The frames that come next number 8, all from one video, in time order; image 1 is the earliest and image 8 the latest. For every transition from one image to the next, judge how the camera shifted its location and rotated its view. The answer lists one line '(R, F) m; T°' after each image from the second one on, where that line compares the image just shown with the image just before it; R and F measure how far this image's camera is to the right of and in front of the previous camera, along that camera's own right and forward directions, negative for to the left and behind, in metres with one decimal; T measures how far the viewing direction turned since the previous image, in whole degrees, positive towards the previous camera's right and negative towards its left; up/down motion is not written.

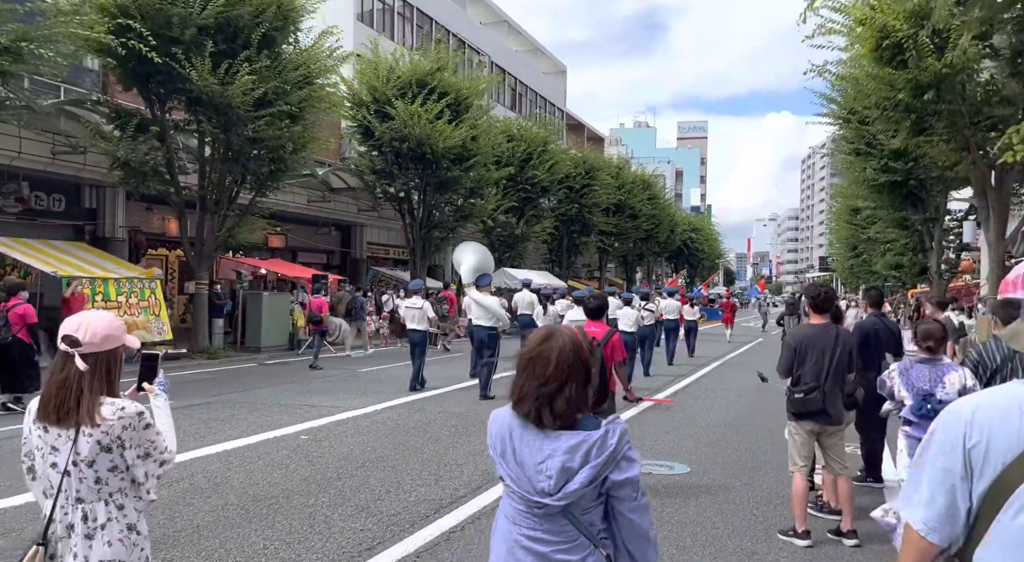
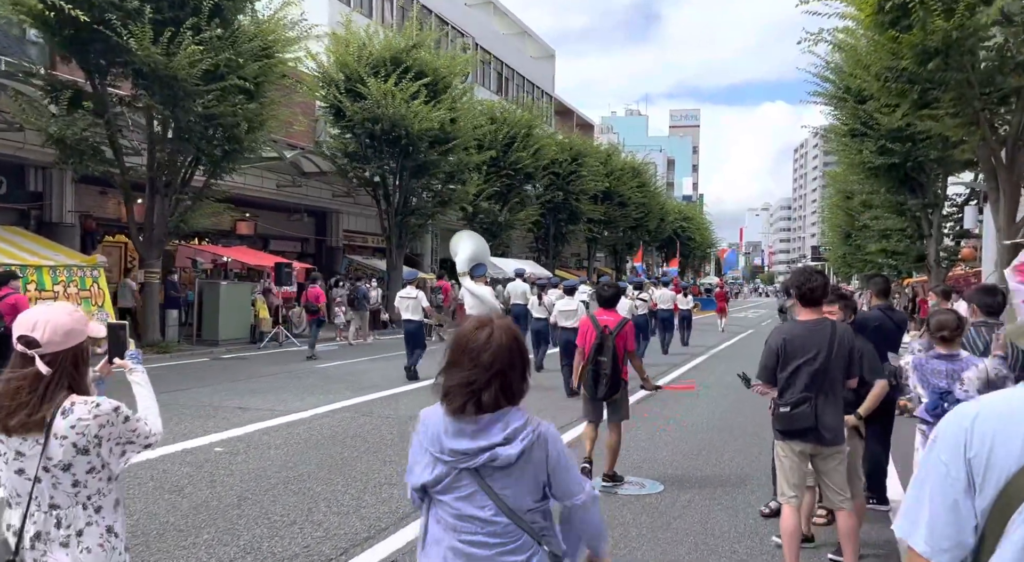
(+0.4, +1.2) m; 0°
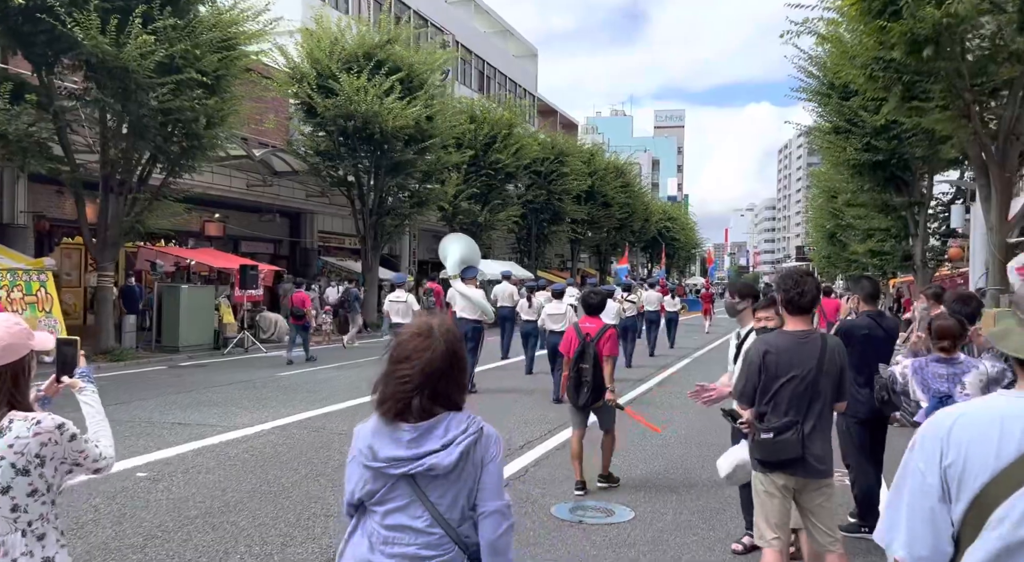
(+0.2, +0.7) m; +1°
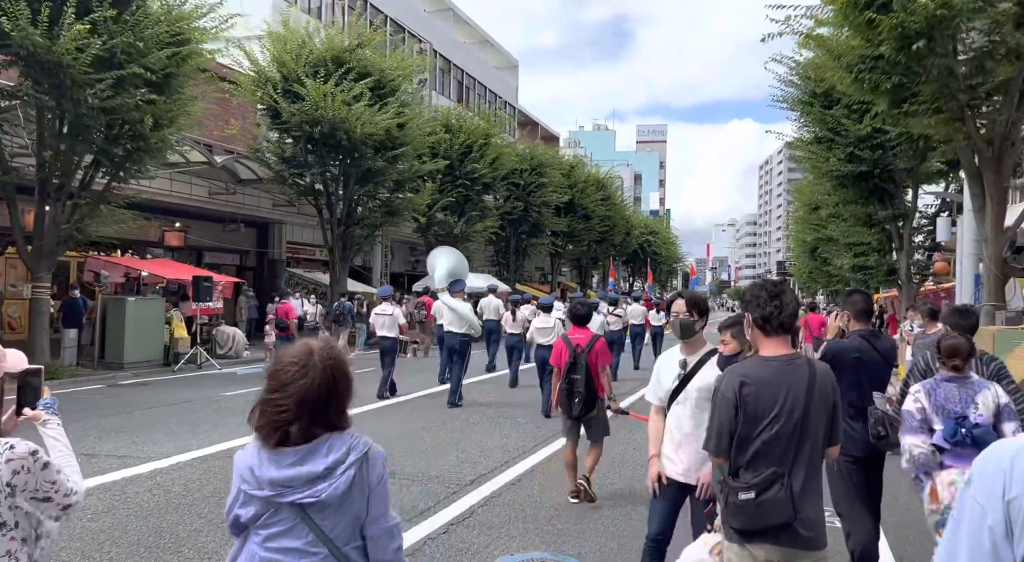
(+0.3, +0.9) m; +1°
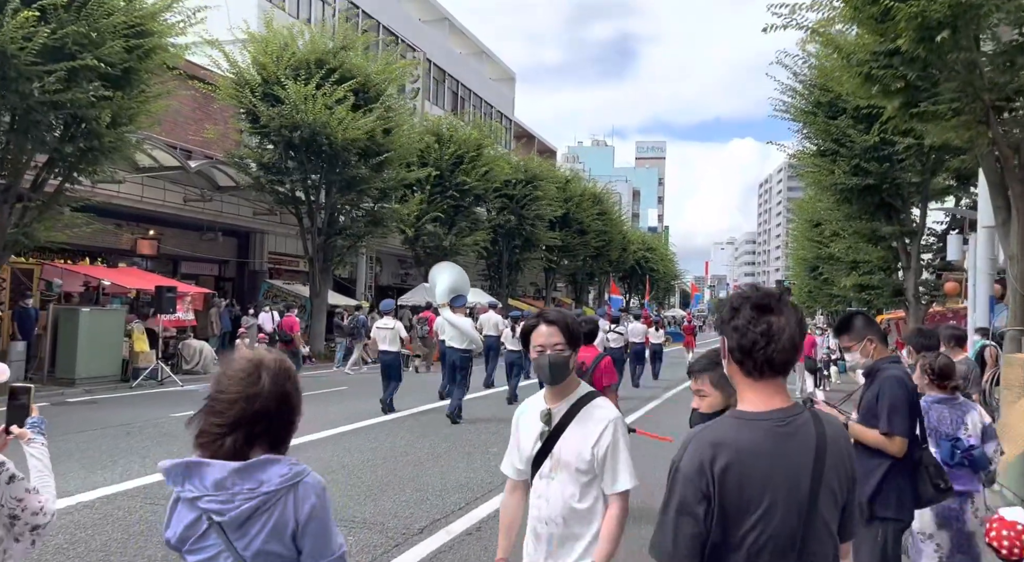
(+0.3, +1.1) m; 0°
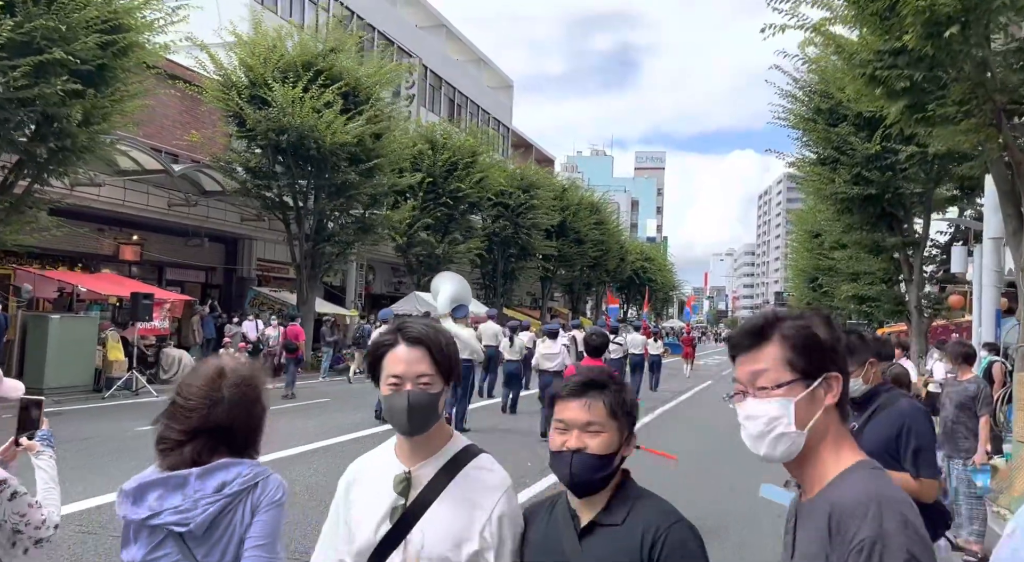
(+0.2, +0.6) m; 0°
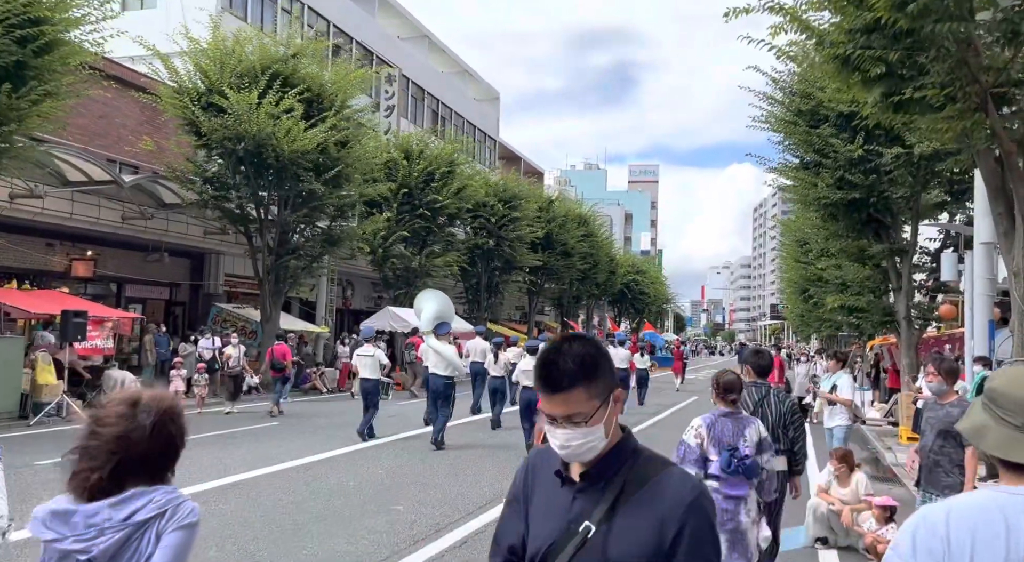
(+0.6, +1.0) m; 0°
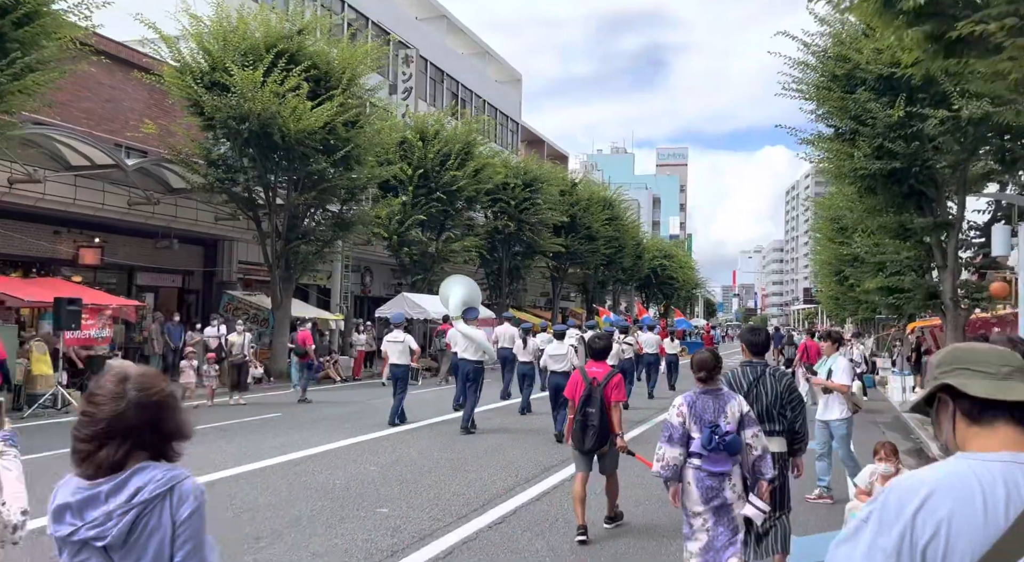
(+0.2, +0.9) m; -2°
